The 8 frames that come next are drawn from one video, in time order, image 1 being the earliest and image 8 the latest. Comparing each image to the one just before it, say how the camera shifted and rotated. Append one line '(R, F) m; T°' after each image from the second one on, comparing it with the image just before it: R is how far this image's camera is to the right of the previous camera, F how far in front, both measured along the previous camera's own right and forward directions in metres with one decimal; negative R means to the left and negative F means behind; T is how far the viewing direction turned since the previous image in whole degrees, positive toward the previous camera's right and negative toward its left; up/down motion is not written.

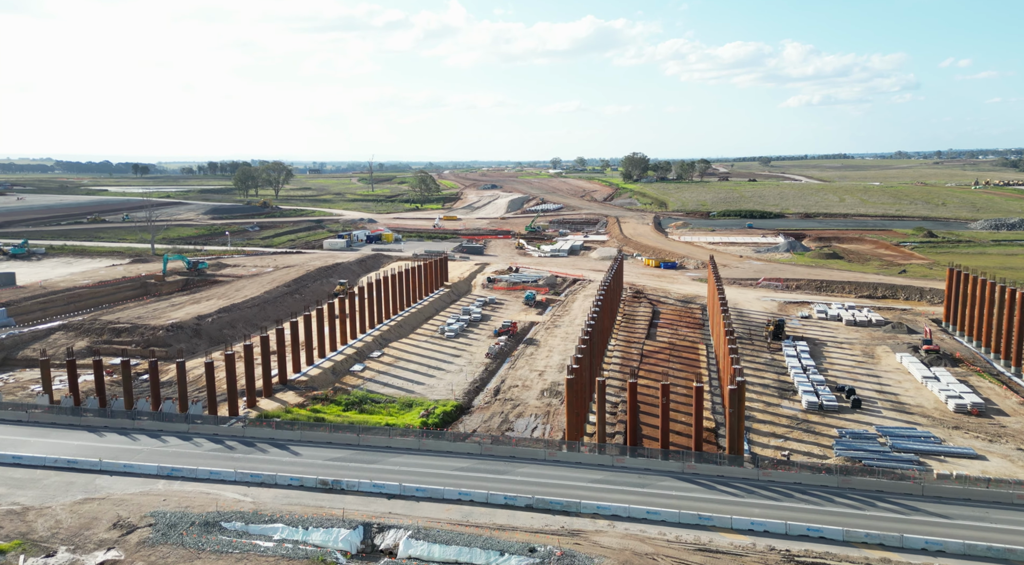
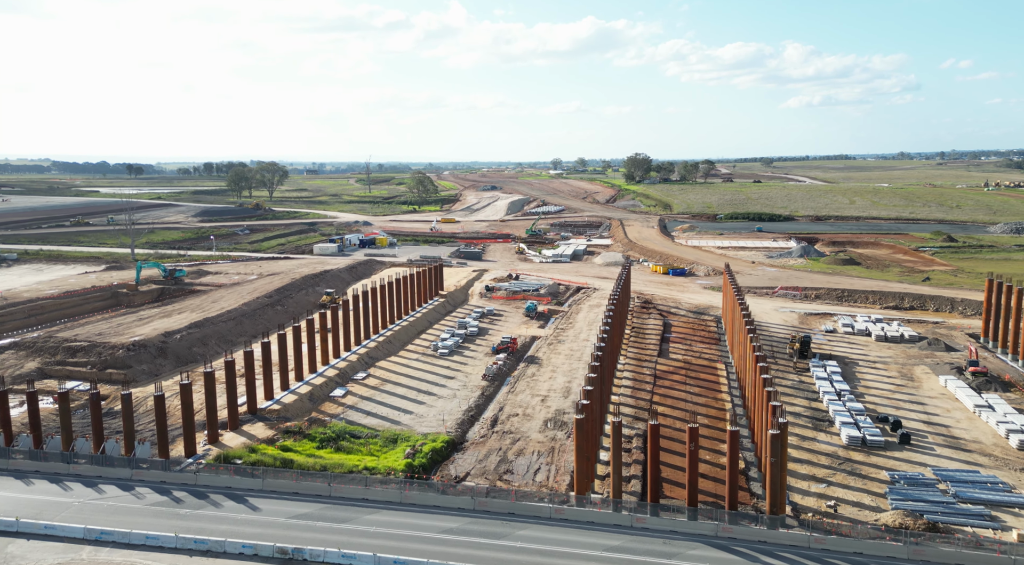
(0.0, +4.1) m; 0°
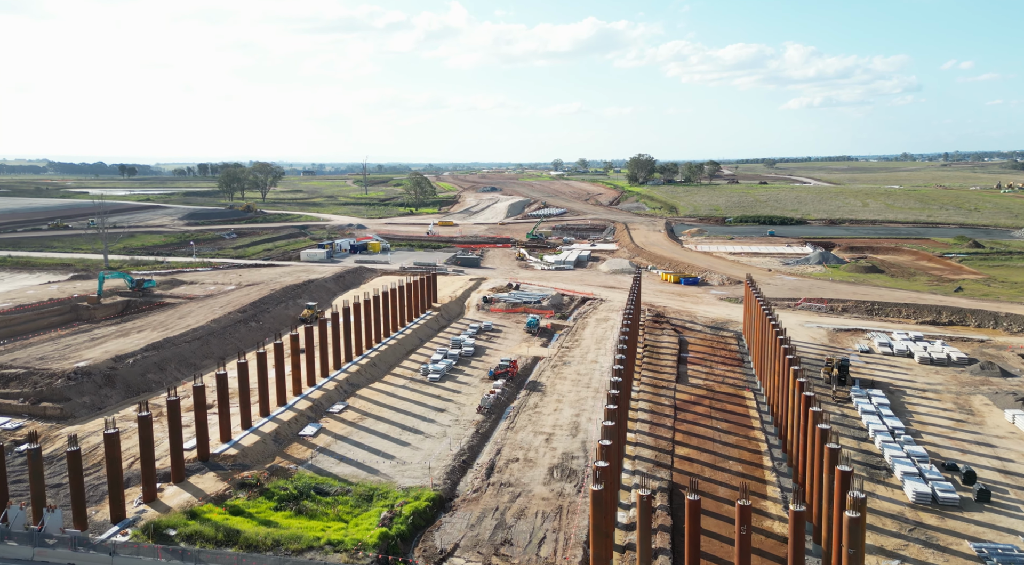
(0.0, +4.9) m; 0°
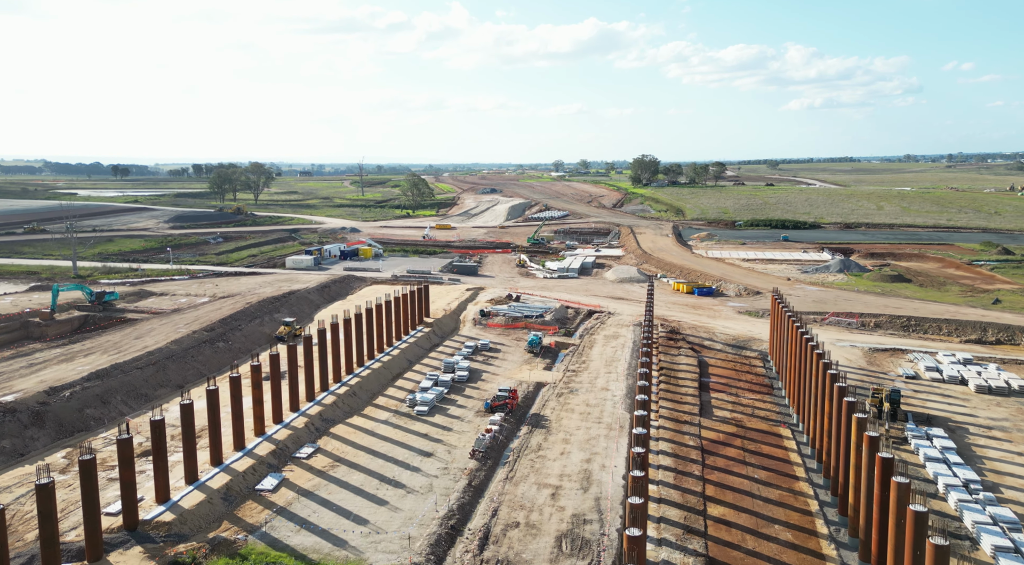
(0.0, +4.9) m; 0°
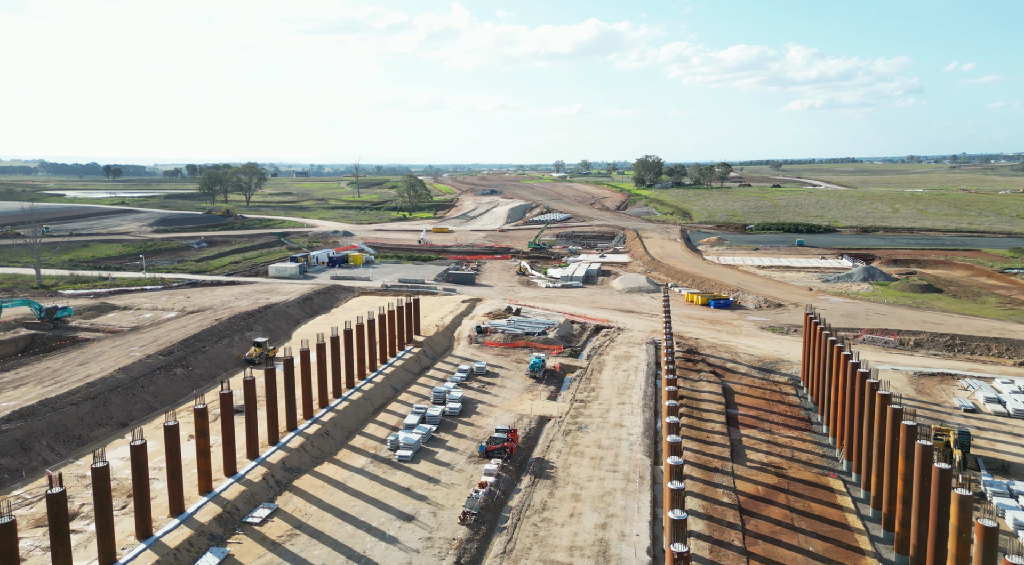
(0.0, +4.9) m; 0°
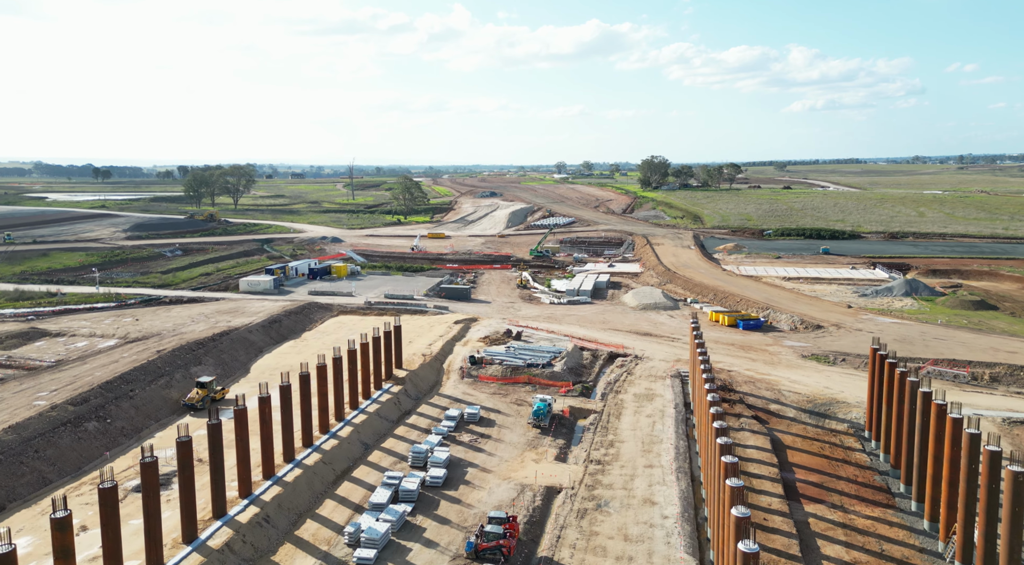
(+0.1, +7.1) m; 0°
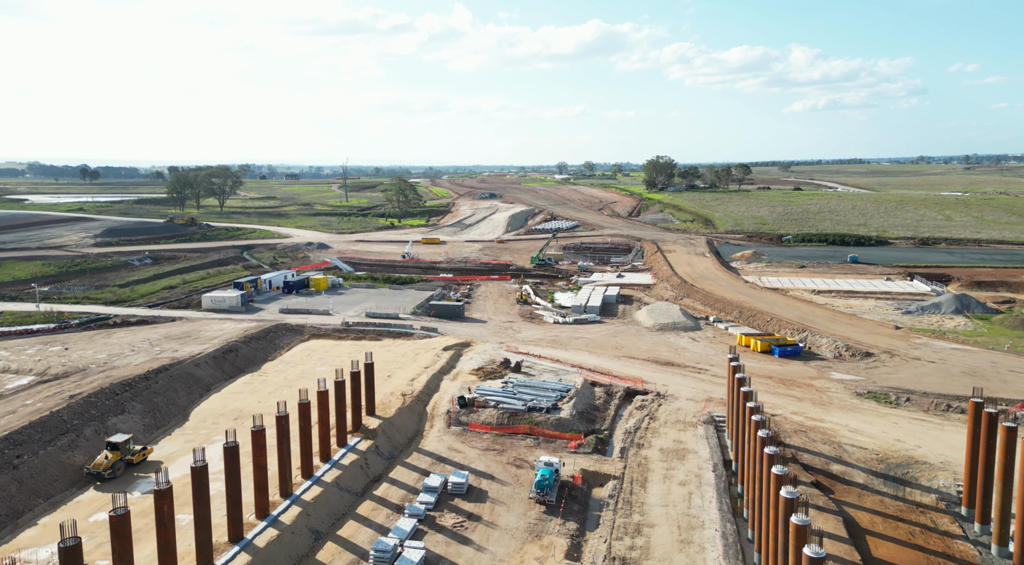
(+0.1, +6.9) m; 0°
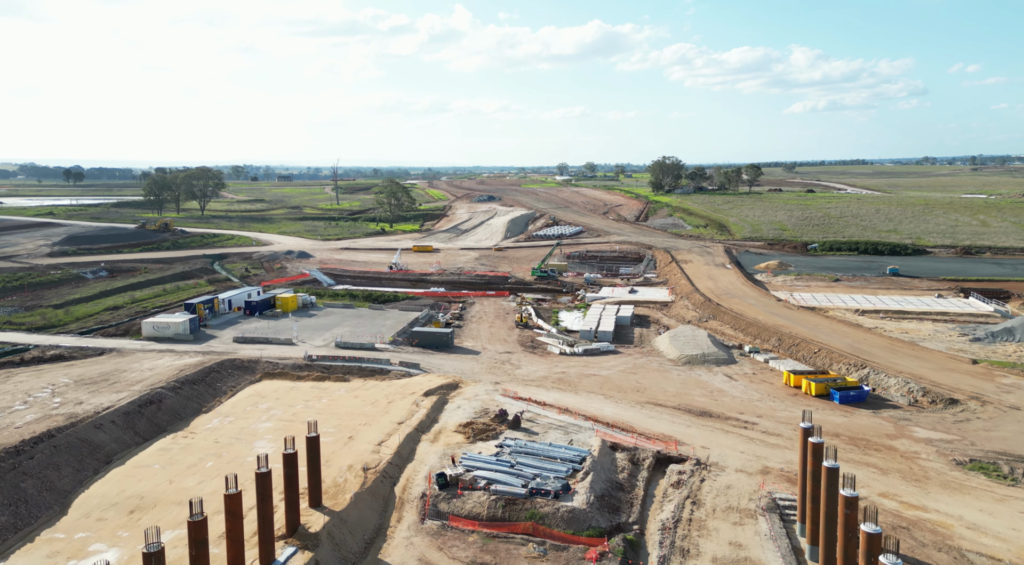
(+0.1, +8.1) m; 0°
